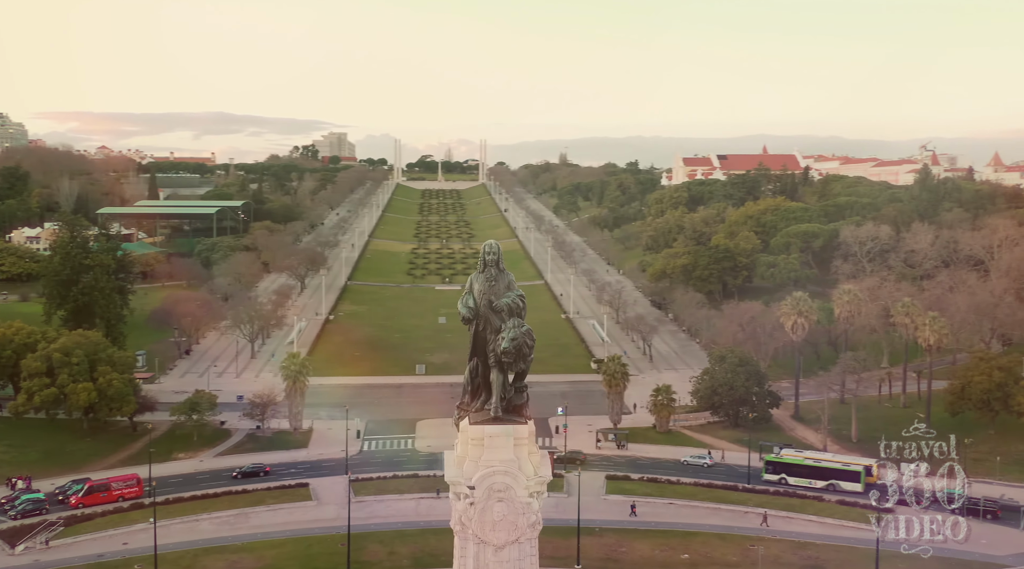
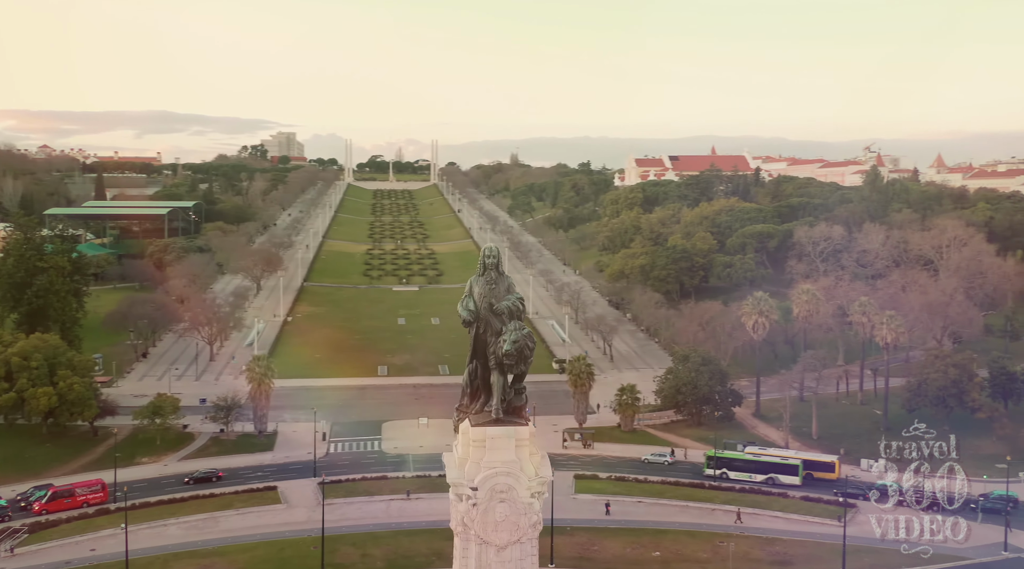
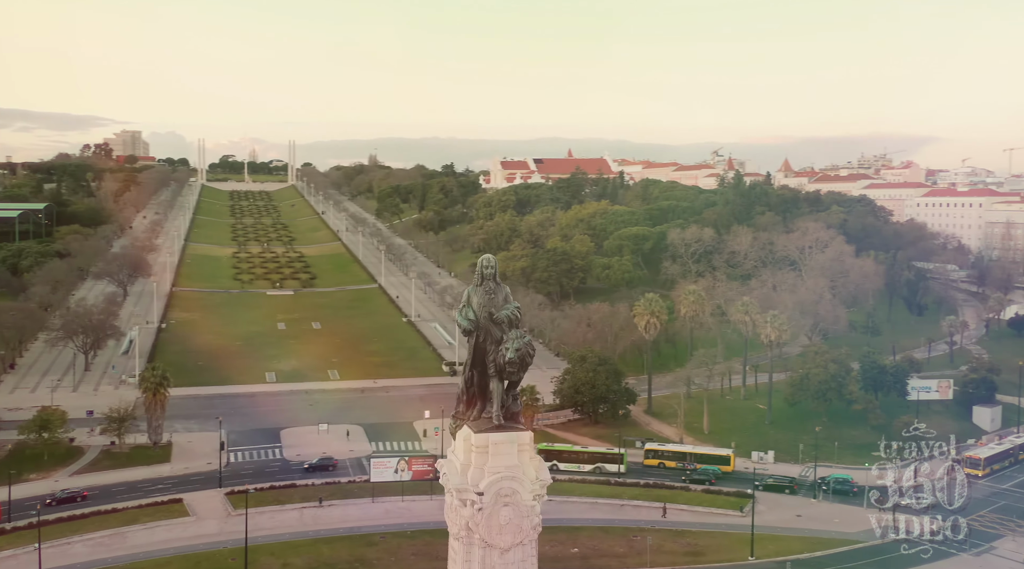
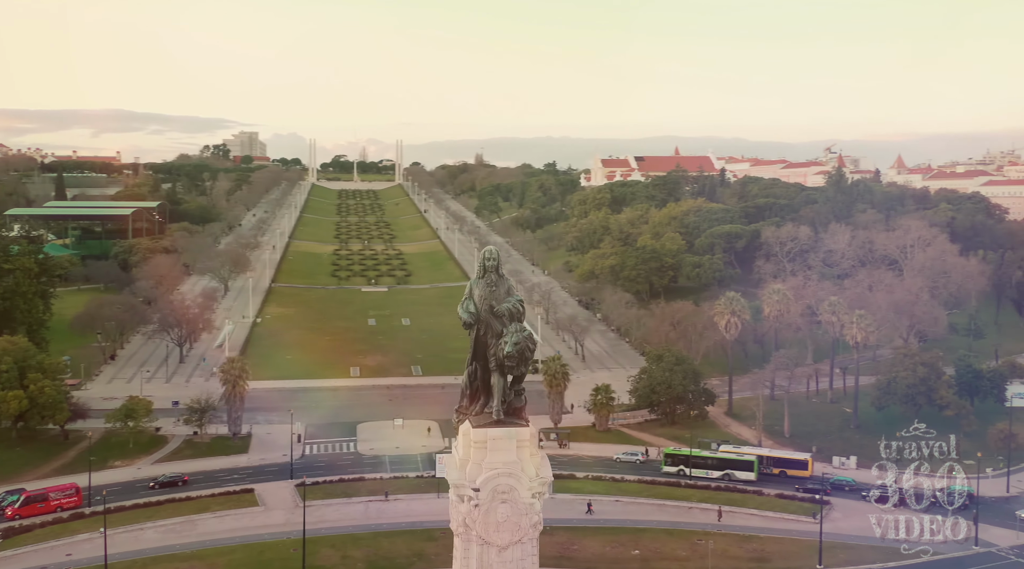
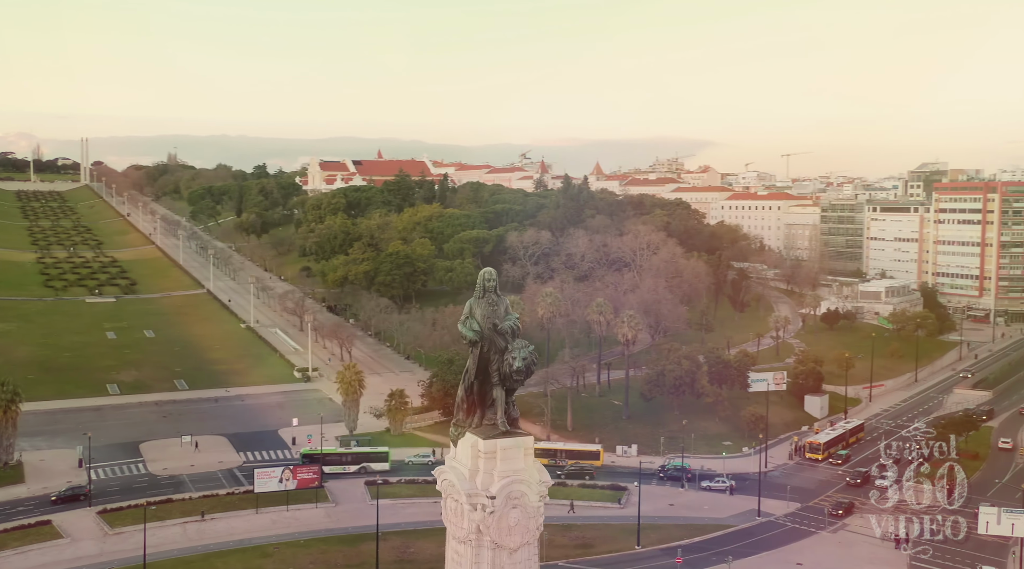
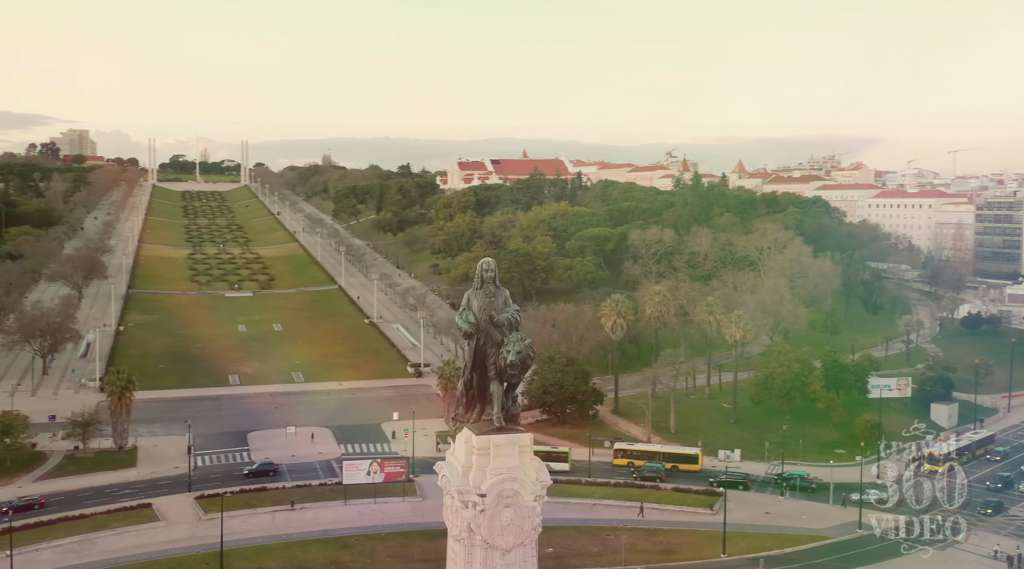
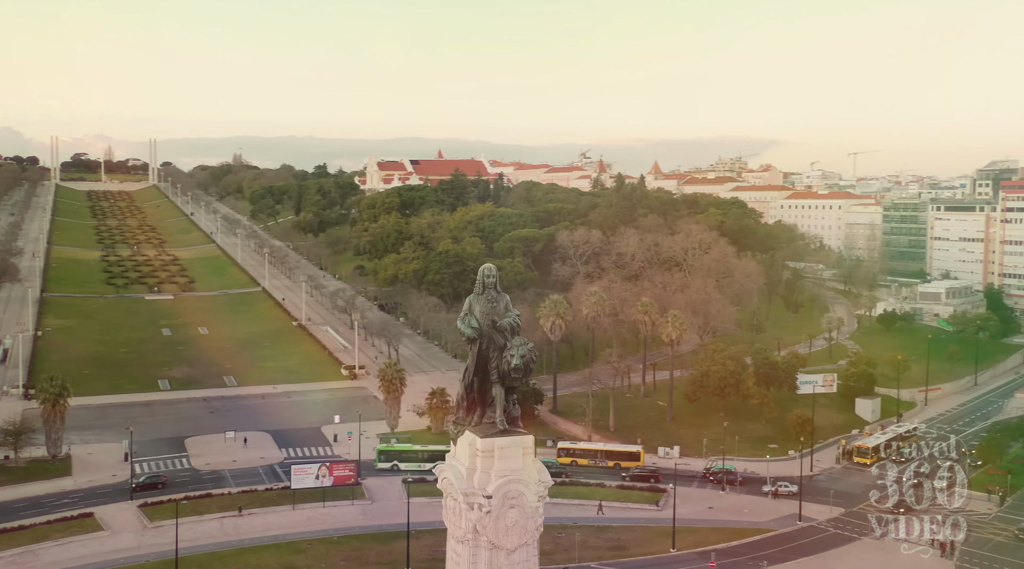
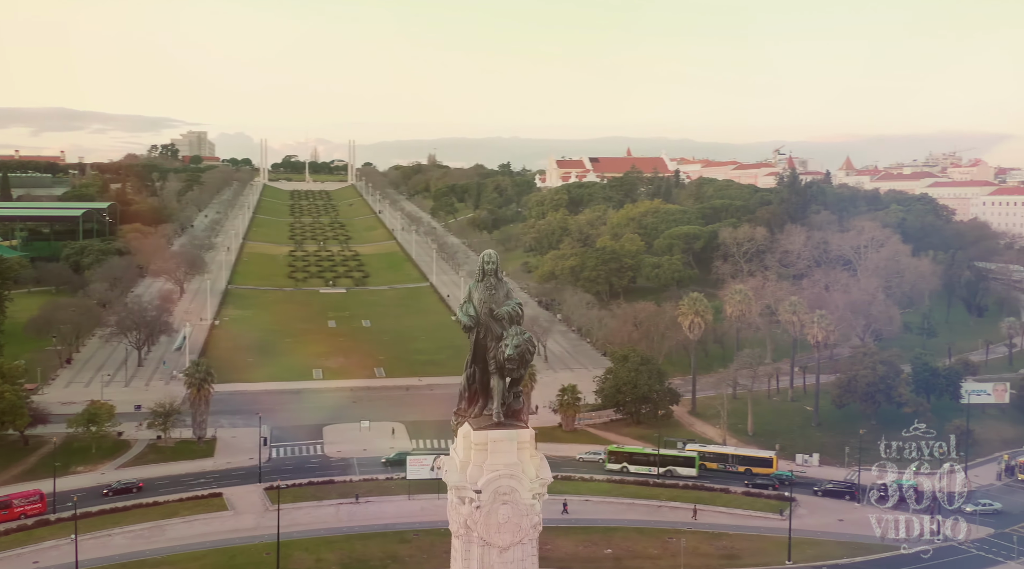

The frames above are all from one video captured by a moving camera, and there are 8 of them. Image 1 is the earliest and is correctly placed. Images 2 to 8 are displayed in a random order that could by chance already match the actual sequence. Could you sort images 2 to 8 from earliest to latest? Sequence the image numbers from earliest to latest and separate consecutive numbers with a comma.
2, 4, 8, 3, 6, 7, 5
